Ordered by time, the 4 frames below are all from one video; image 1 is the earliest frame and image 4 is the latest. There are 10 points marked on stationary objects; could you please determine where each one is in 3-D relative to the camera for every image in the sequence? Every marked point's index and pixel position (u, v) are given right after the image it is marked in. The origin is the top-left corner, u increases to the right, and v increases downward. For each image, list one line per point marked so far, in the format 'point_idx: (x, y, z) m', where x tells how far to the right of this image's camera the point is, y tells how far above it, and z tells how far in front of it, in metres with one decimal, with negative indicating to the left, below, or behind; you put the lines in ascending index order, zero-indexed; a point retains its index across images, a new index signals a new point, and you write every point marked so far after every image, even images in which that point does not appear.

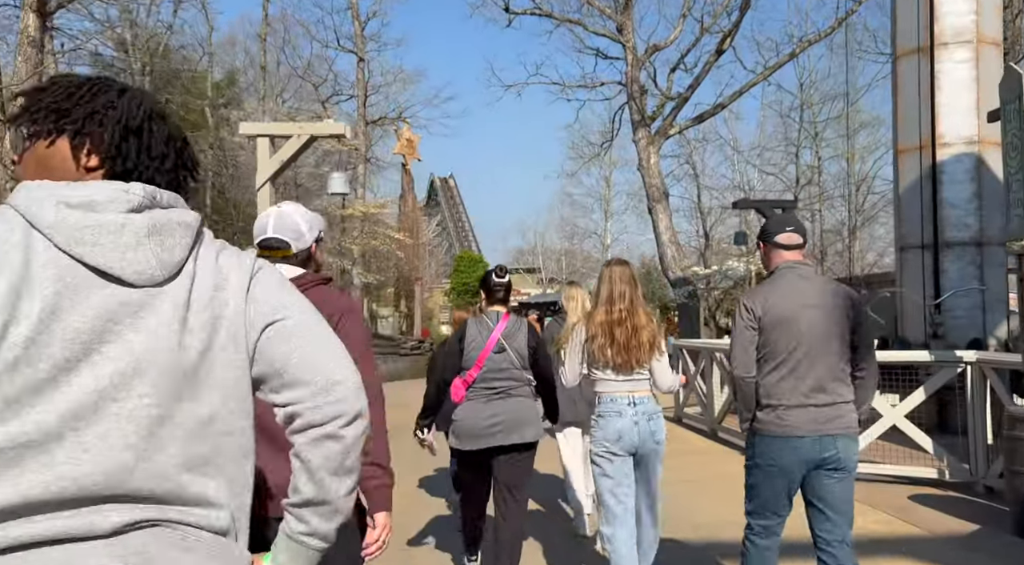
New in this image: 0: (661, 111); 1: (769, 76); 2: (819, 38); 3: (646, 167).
0: (+3.5, +4.1, +18.9) m
1: (+5.9, +4.8, +18.1) m
2: (+7.1, +5.7, +18.4) m
3: (+3.1, +2.7, +18.5) m
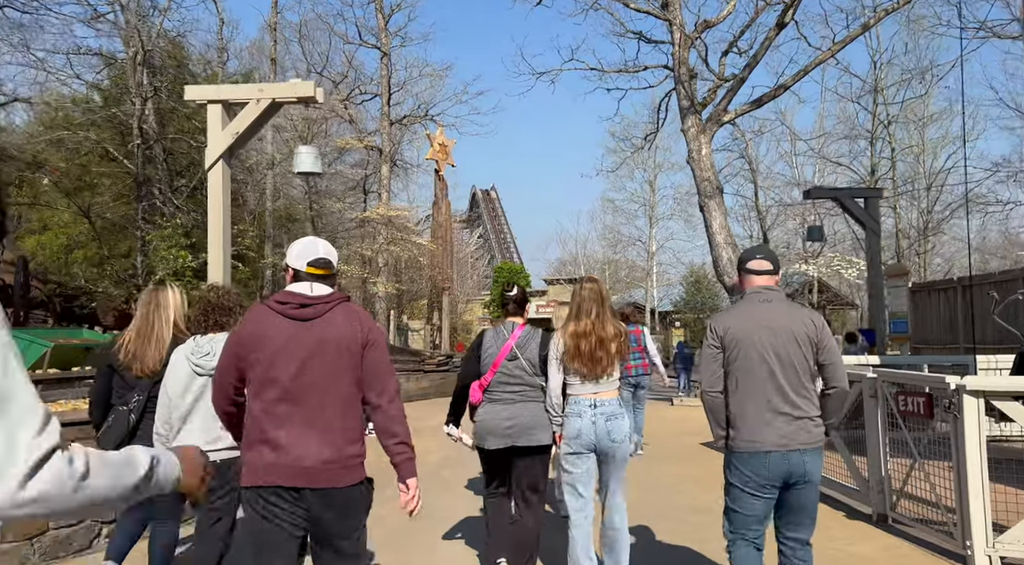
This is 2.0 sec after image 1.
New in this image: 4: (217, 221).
0: (+4.2, +3.9, +16.8) m
1: (+6.5, +4.7, +15.9) m
2: (+7.8, +5.6, +16.2) m
3: (+3.8, +2.5, +16.4) m
4: (-2.5, +0.5, +6.7) m
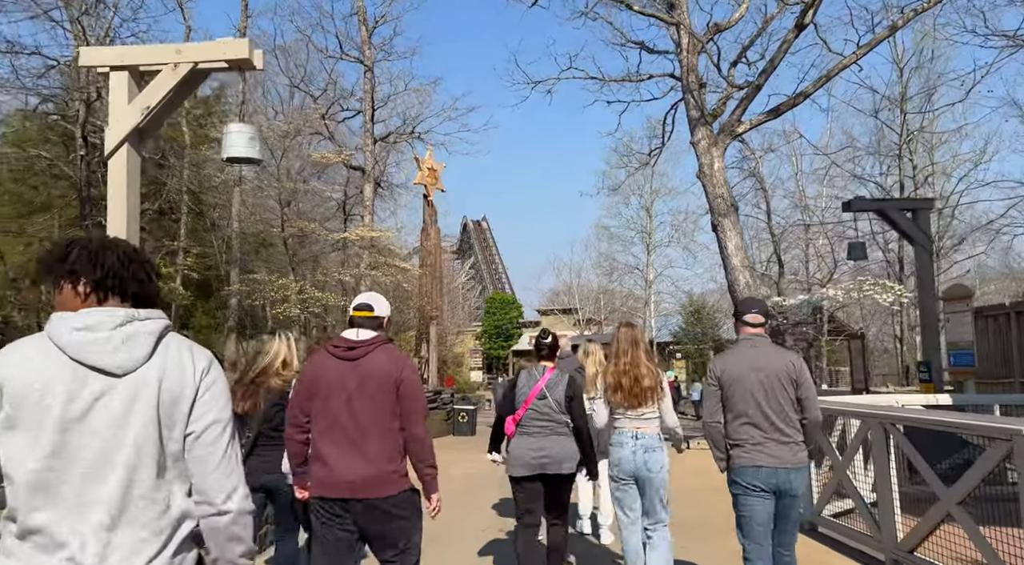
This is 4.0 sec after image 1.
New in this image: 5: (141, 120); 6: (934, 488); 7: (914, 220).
0: (+4.1, +3.4, +15.3) m
1: (+6.4, +4.2, +14.5) m
2: (+7.7, +5.1, +14.8) m
3: (+3.7, +2.0, +14.9) m
4: (-2.5, +0.4, +5.1) m
5: (-2.4, +1.0, +5.1) m
6: (+2.6, -1.3, +4.9) m
7: (+5.2, +0.8, +10.3) m
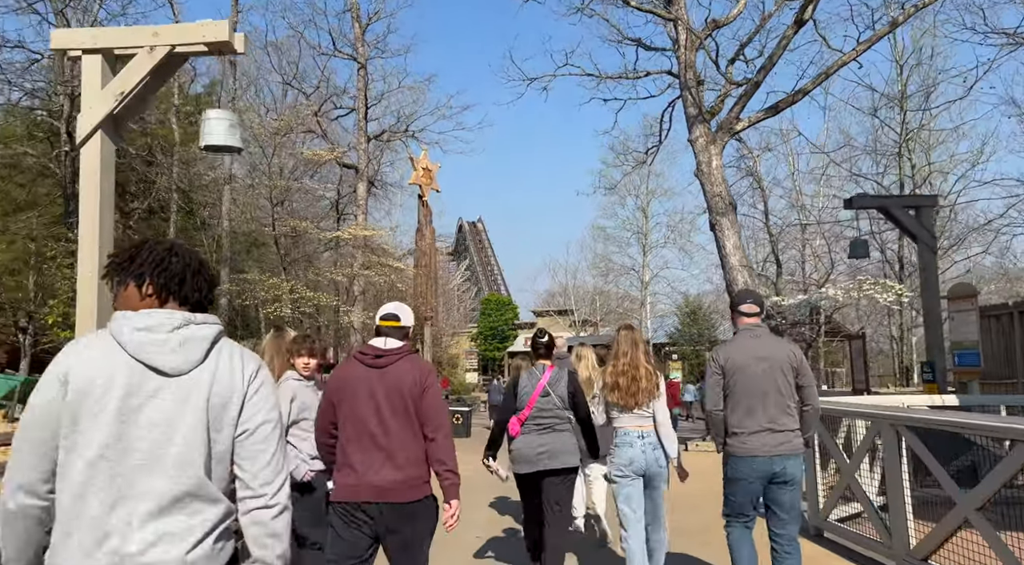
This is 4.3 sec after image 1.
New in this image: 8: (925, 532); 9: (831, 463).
0: (+4.0, +3.4, +15.1) m
1: (+6.3, +4.2, +14.3) m
2: (+7.6, +5.1, +14.6) m
3: (+3.6, +2.0, +14.7) m
4: (-2.6, +0.4, +4.8) m
5: (-2.4, +1.1, +4.8) m
6: (+2.6, -1.2, +4.6) m
7: (+5.2, +0.8, +10.1) m
8: (+2.6, -1.6, +5.0) m
9: (+2.6, -1.4, +6.4) m
